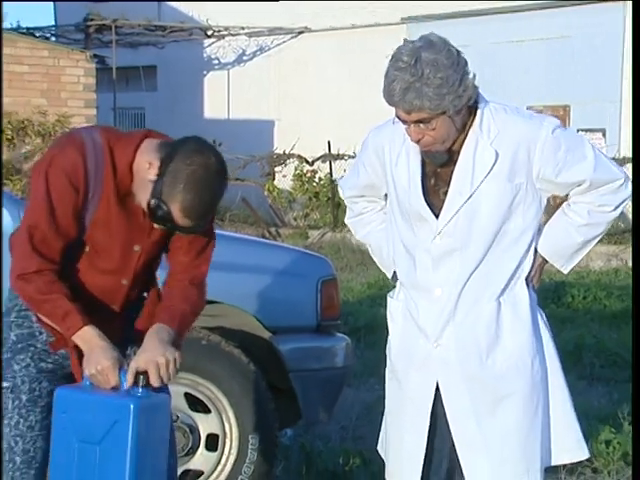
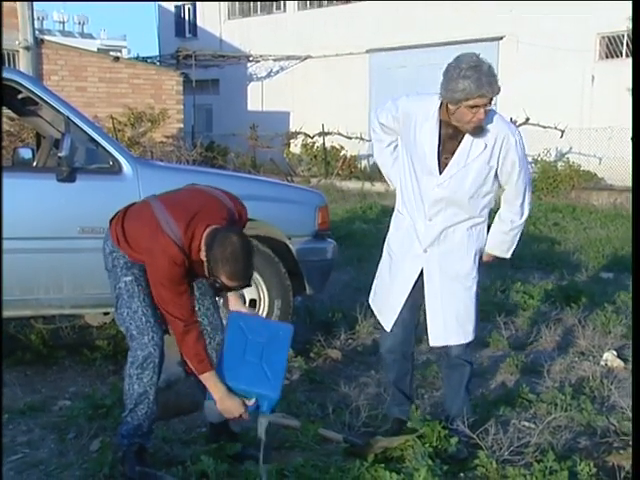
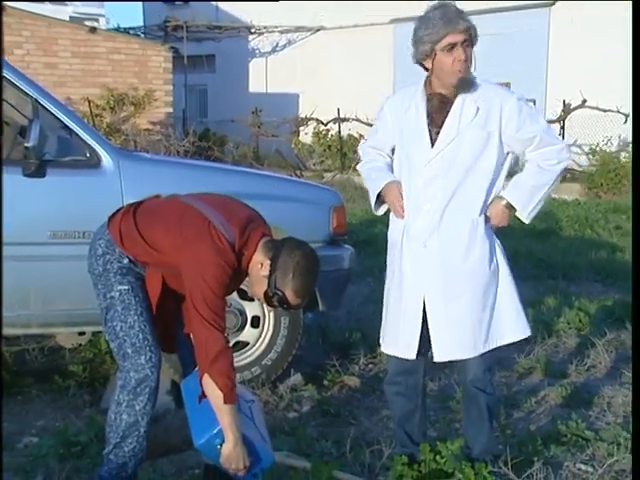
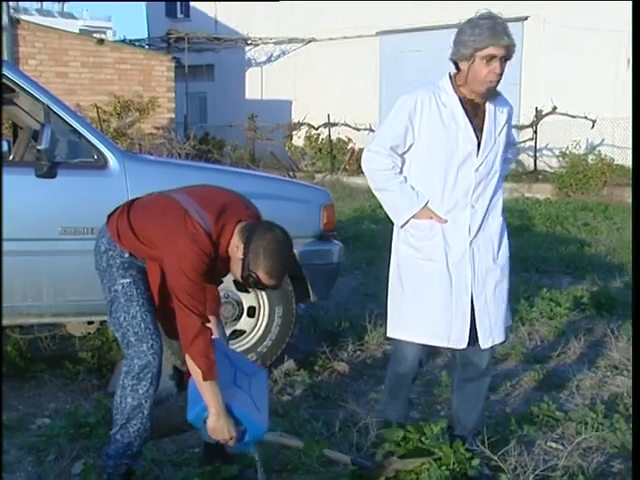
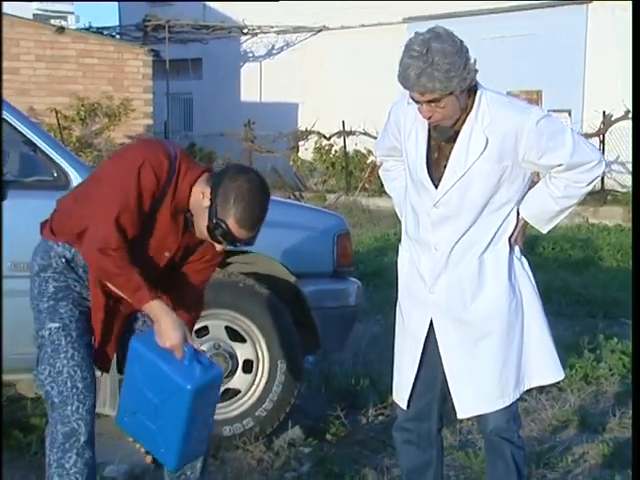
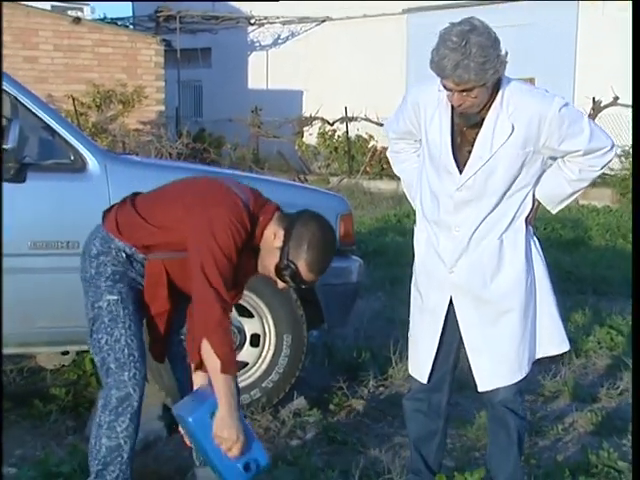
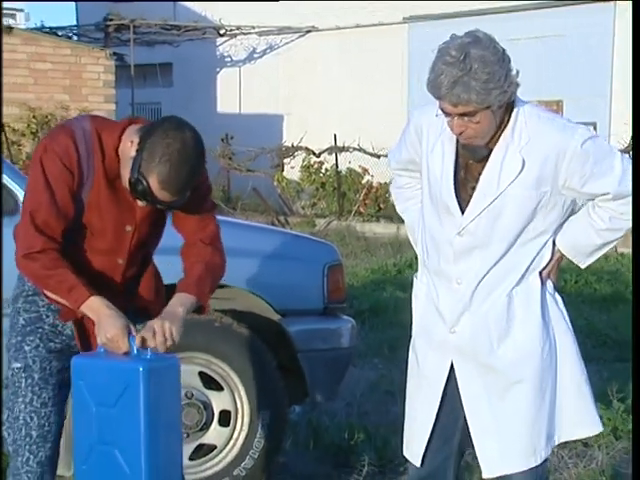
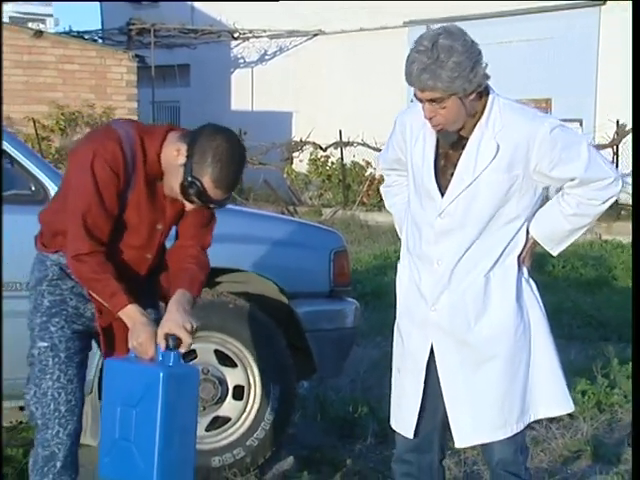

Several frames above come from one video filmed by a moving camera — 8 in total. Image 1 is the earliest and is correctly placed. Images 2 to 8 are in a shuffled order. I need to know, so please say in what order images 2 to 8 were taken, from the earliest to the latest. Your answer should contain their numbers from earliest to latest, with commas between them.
7, 8, 5, 6, 3, 4, 2
